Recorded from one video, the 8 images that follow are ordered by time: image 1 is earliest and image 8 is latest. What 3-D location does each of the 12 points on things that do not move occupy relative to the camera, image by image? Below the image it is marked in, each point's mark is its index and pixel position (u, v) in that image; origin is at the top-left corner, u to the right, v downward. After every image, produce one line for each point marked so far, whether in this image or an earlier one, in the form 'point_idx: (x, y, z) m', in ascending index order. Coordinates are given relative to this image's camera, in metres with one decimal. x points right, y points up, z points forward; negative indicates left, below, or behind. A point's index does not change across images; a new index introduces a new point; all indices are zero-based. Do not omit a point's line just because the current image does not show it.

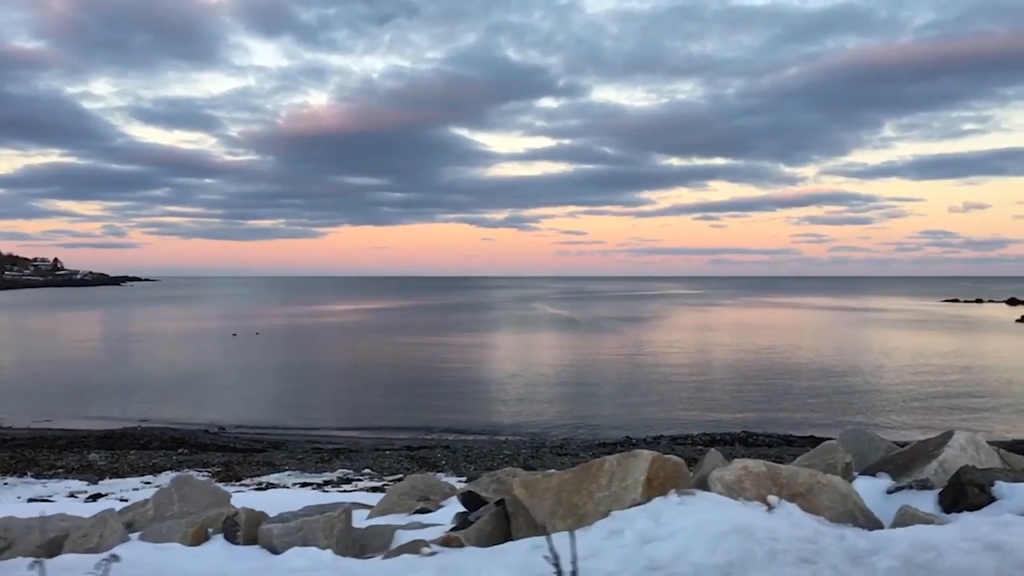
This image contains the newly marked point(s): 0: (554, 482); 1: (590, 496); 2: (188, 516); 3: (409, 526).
0: (+0.2, -1.1, +4.1) m
1: (+0.4, -1.1, +3.9) m
2: (-2.1, -1.5, +4.8) m
3: (-0.7, -1.6, +4.9) m
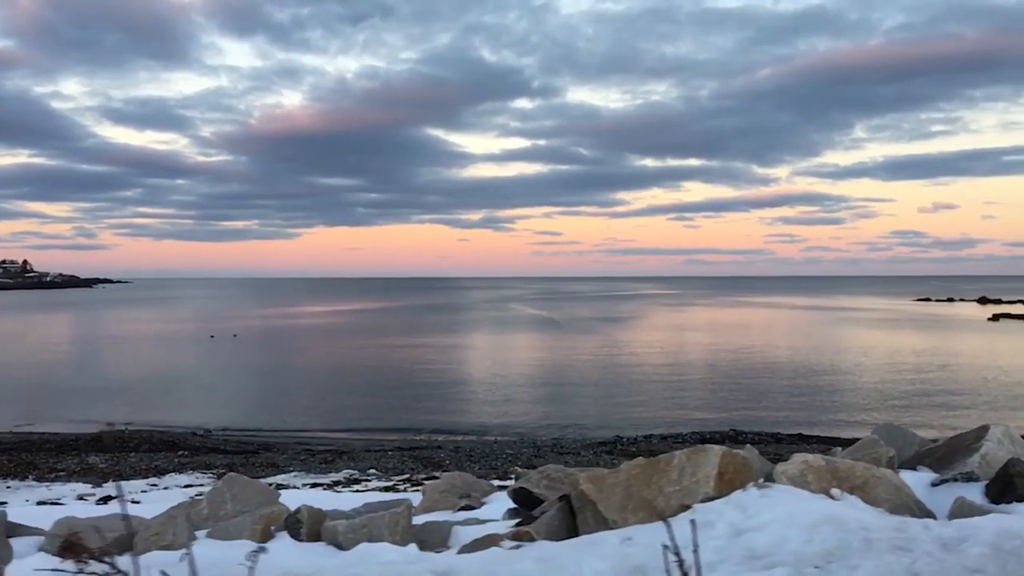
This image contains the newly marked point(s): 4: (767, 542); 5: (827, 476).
0: (+0.6, -1.0, +4.1) m
1: (+0.8, -1.1, +4.0) m
2: (-1.7, -1.5, +4.8) m
3: (-0.3, -1.5, +5.0) m
4: (+1.0, -1.0, +3.0) m
5: (+1.8, -1.1, +4.3) m
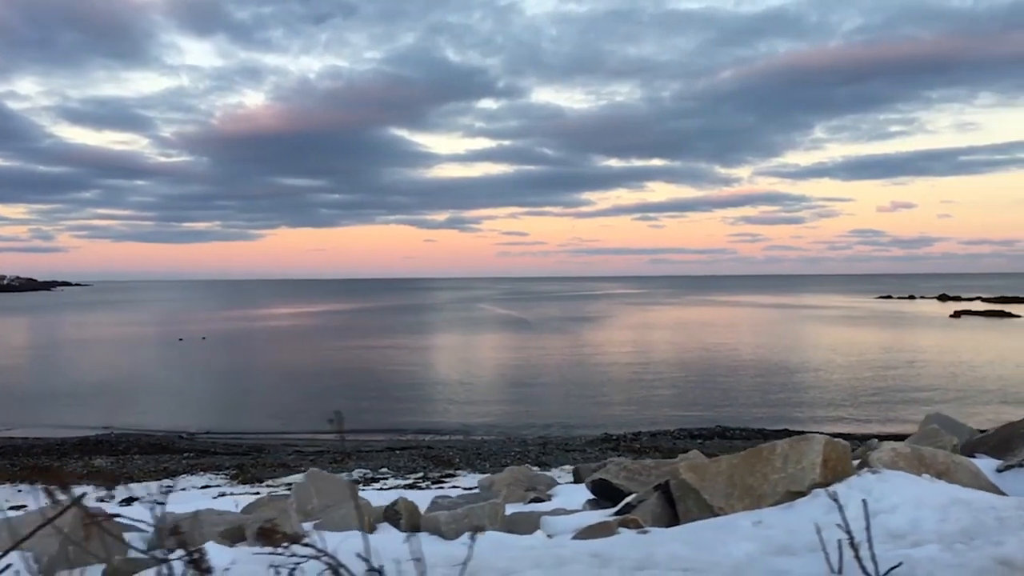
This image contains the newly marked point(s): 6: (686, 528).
0: (+1.2, -1.0, +4.2) m
1: (+1.4, -1.0, +4.1) m
2: (-1.2, -1.4, +4.9) m
3: (+0.3, -1.5, +5.1) m
4: (+1.6, -1.0, +3.1) m
5: (+2.4, -1.0, +4.4) m
6: (+0.8, -1.1, +3.4) m
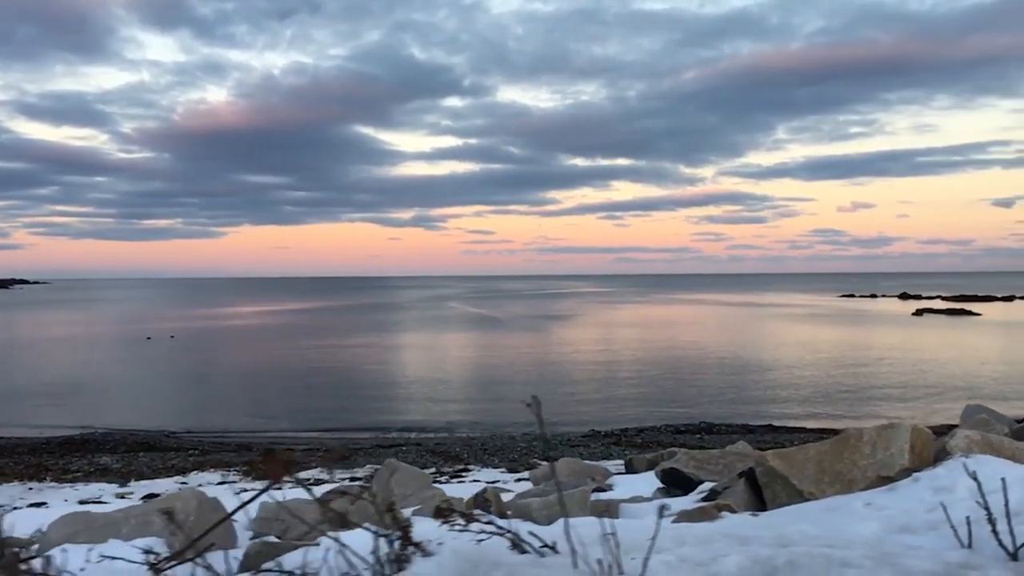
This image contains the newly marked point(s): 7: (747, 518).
0: (+1.8, -1.0, +4.4) m
1: (+2.0, -1.0, +4.3) m
2: (-0.6, -1.4, +5.0) m
3: (+0.8, -1.5, +5.2) m
4: (+2.2, -0.9, +3.3) m
5: (+2.9, -1.0, +4.6) m
6: (+1.4, -1.0, +3.5) m
7: (+1.1, -1.1, +3.4) m
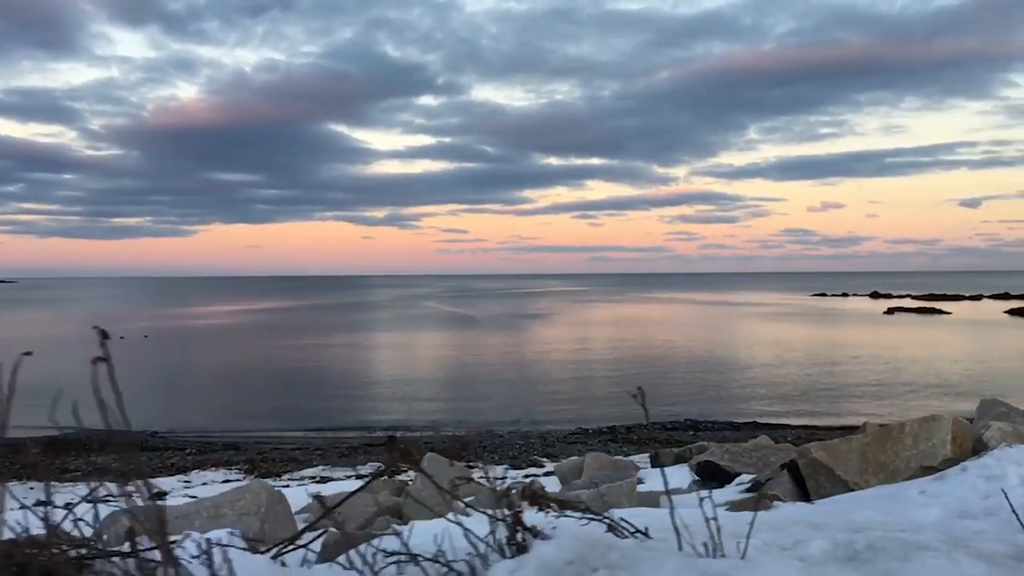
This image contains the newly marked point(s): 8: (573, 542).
0: (+2.1, -1.0, +4.5) m
1: (+2.3, -1.0, +4.4) m
2: (-0.3, -1.4, +5.1) m
3: (+1.1, -1.5, +5.3) m
4: (+2.6, -0.9, +3.5) m
5: (+3.2, -1.0, +4.8) m
6: (+1.7, -1.0, +3.6) m
7: (+1.4, -1.0, +3.6) m
8: (+0.2, -0.8, +2.4) m
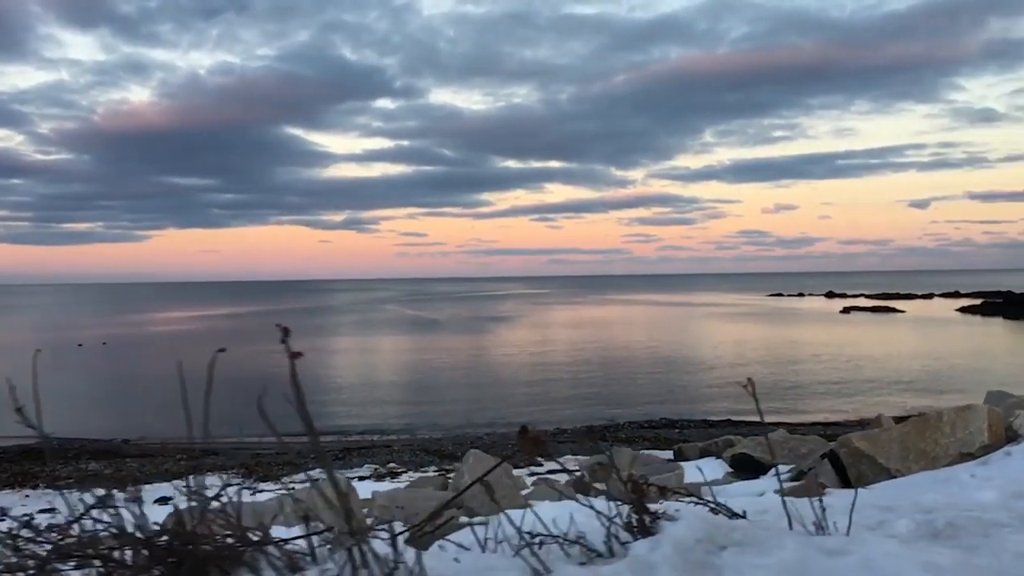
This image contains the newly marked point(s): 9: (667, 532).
0: (+2.4, -0.9, +4.8) m
1: (+2.6, -1.0, +4.6) m
2: (0.0, -1.4, +5.2) m
3: (+1.4, -1.4, +5.5) m
4: (+2.9, -0.9, +3.7) m
5: (+3.6, -0.9, +5.0) m
6: (+2.1, -1.0, +3.8) m
7: (+1.8, -1.0, +3.7) m
8: (+0.6, -0.8, +2.5) m
9: (+0.5, -0.8, +2.4) m
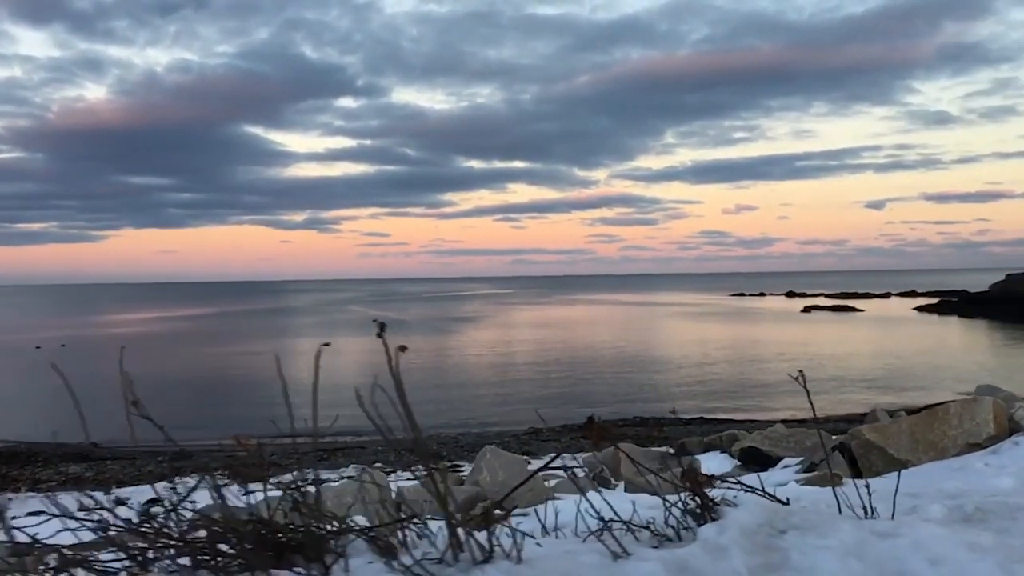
0: (+2.6, -0.9, +4.9) m
1: (+2.8, -0.9, +4.8) m
2: (+0.2, -1.4, +5.3) m
3: (+1.5, -1.4, +5.7) m
4: (+3.1, -0.9, +3.9) m
5: (+3.7, -0.9, +5.3) m
6: (+2.3, -1.0, +4.0) m
7: (+2.0, -1.0, +3.9) m
8: (+0.9, -0.8, +2.6) m
9: (+0.7, -0.8, +2.6) m
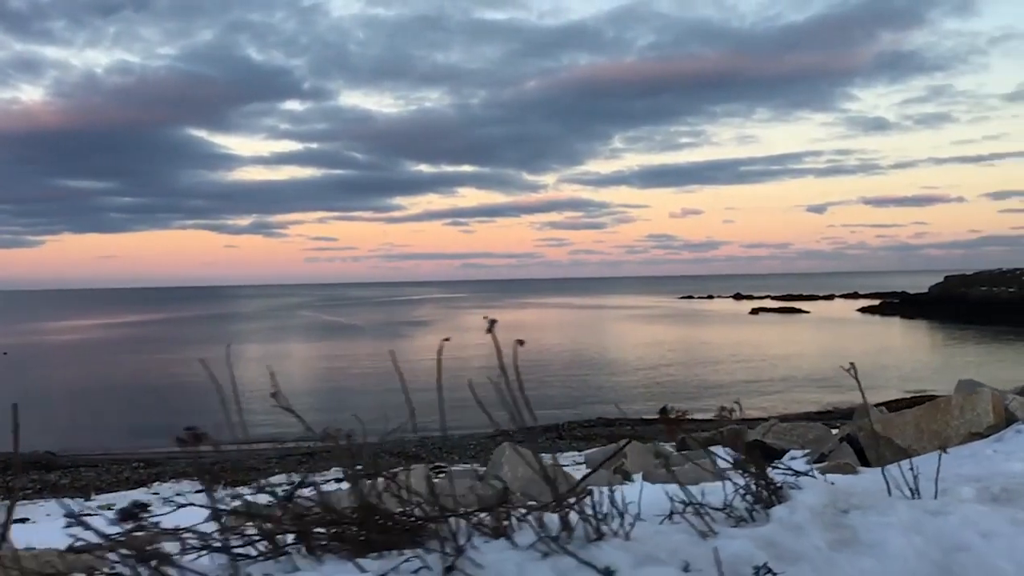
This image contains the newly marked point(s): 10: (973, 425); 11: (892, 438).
0: (+2.7, -0.9, +5.2) m
1: (+2.9, -0.9, +5.1) m
2: (+0.3, -1.4, +5.4) m
3: (+1.7, -1.4, +5.9) m
4: (+3.4, -0.9, +4.2) m
5: (+3.9, -0.9, +5.6) m
6: (+2.5, -1.0, +4.3) m
7: (+2.2, -1.0, +4.1) m
8: (+1.1, -0.8, +2.8) m
9: (+1.0, -0.8, +2.7) m
10: (+3.1, -0.9, +5.0) m
11: (+2.6, -1.0, +5.1) m
